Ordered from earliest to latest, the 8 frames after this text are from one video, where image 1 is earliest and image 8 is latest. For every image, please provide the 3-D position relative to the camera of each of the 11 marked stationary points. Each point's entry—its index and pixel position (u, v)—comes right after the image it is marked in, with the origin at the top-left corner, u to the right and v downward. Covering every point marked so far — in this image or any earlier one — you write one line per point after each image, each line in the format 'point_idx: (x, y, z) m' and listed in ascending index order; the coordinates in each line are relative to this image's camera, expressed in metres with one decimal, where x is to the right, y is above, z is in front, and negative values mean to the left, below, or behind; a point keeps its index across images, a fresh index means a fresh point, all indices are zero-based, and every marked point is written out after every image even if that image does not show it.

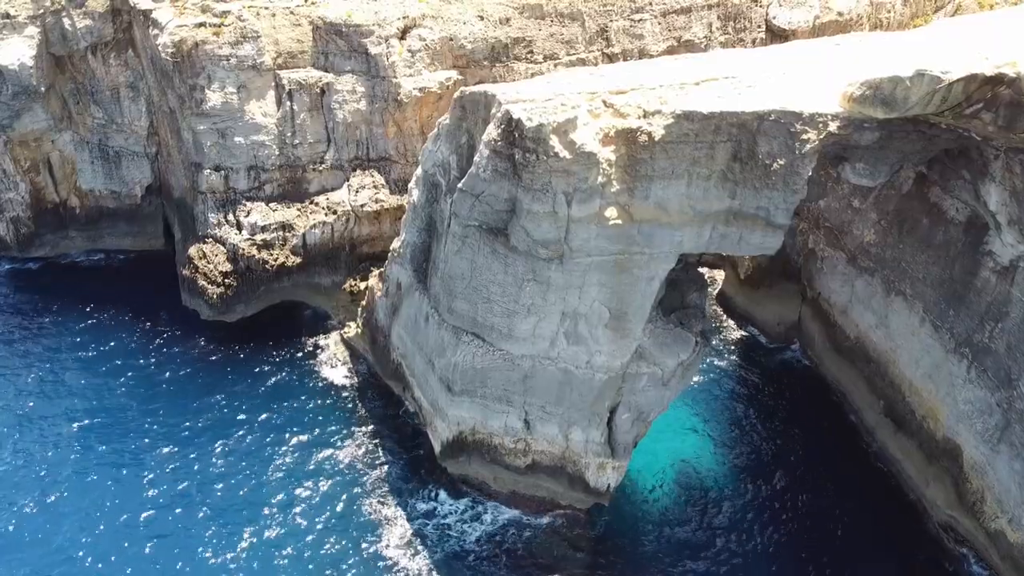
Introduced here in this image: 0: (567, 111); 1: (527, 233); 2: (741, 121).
0: (+1.1, +3.6, +17.0) m
1: (+0.3, +1.2, +17.8) m
2: (+4.7, +3.4, +17.1) m
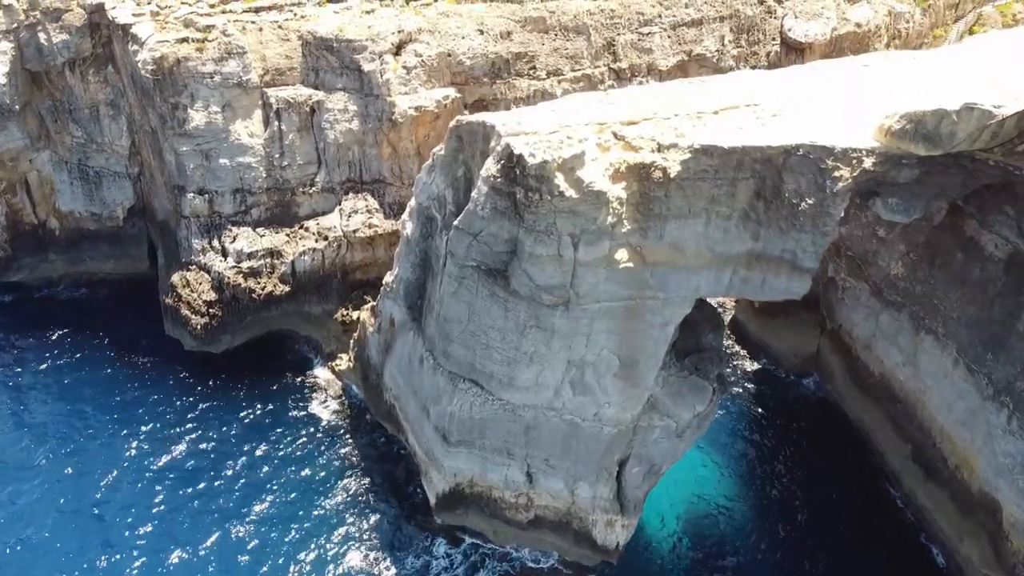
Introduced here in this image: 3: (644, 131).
0: (+1.1, +2.7, +15.4) m
1: (+0.3, +0.2, +16.2) m
2: (+4.8, +2.4, +15.5) m
3: (+2.5, +3.1, +16.1) m
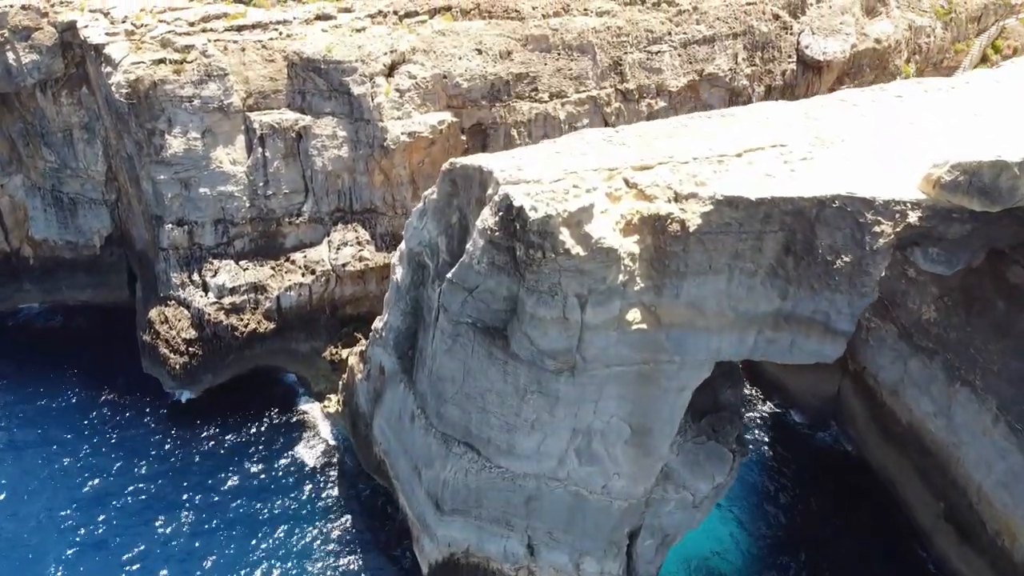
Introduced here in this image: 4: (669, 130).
0: (+1.1, +1.5, +13.7) m
1: (+0.3, -0.9, +14.5) m
2: (+4.7, +1.3, +13.7) m
3: (+2.5, +2.0, +14.4) m
4: (+3.1, +3.1, +16.1) m
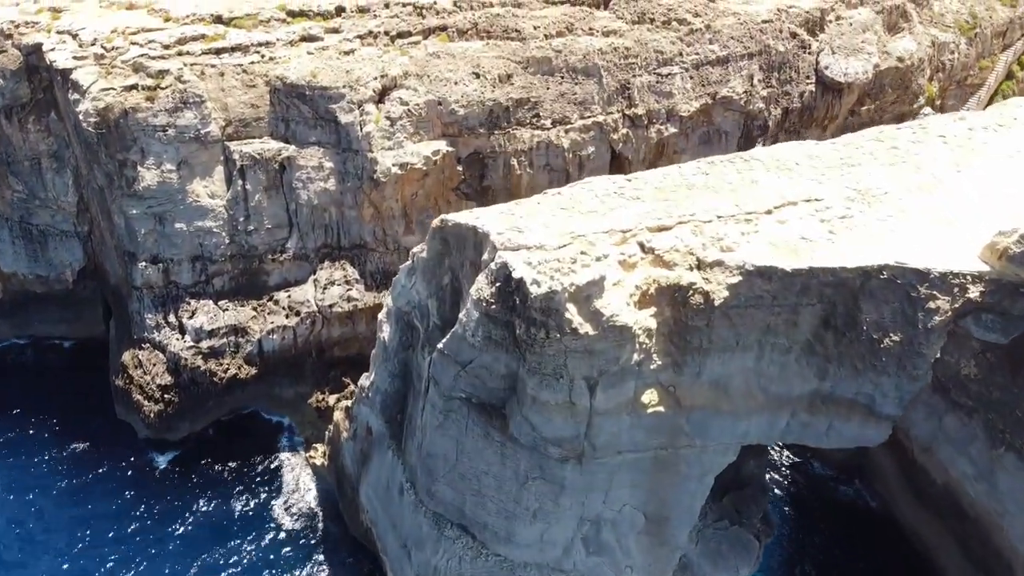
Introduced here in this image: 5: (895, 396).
0: (+1.1, +0.3, +11.9) m
1: (+0.3, -2.1, +12.7) m
2: (+4.7, +0.1, +11.9) m
3: (+2.5, +0.8, +12.6) m
4: (+3.1, +1.9, +14.3) m
5: (+5.7, -1.6, +12.4) m
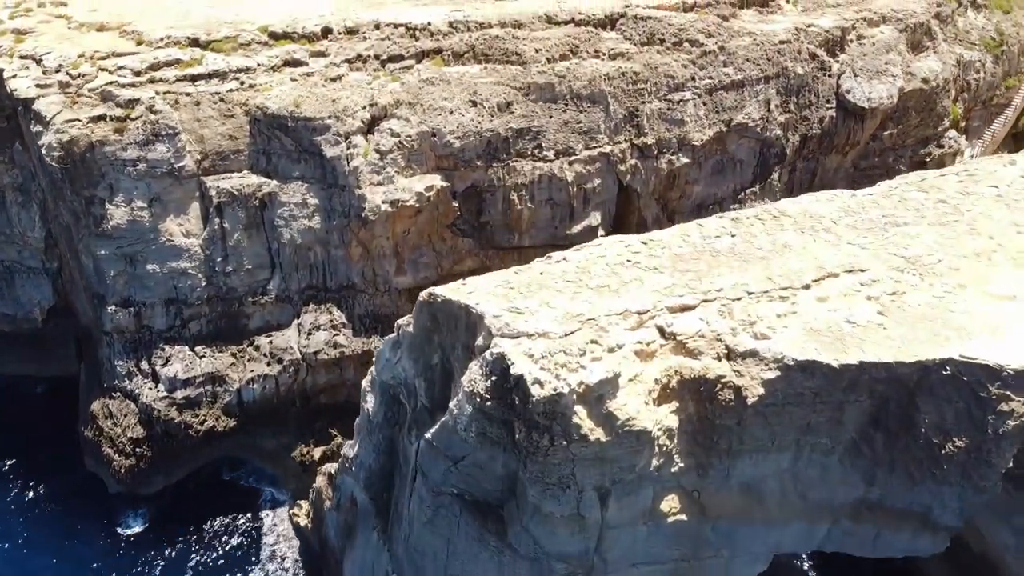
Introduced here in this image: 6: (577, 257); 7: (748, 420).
0: (+1.1, -0.8, +10.2) m
1: (+0.3, -3.3, +11.0) m
2: (+4.7, -1.1, +10.2) m
3: (+2.5, -0.4, +10.9) m
4: (+3.0, +0.7, +12.6) m
5: (+5.7, -2.8, +10.7) m
6: (+0.9, +0.4, +12.3) m
7: (+3.0, -1.7, +10.6) m
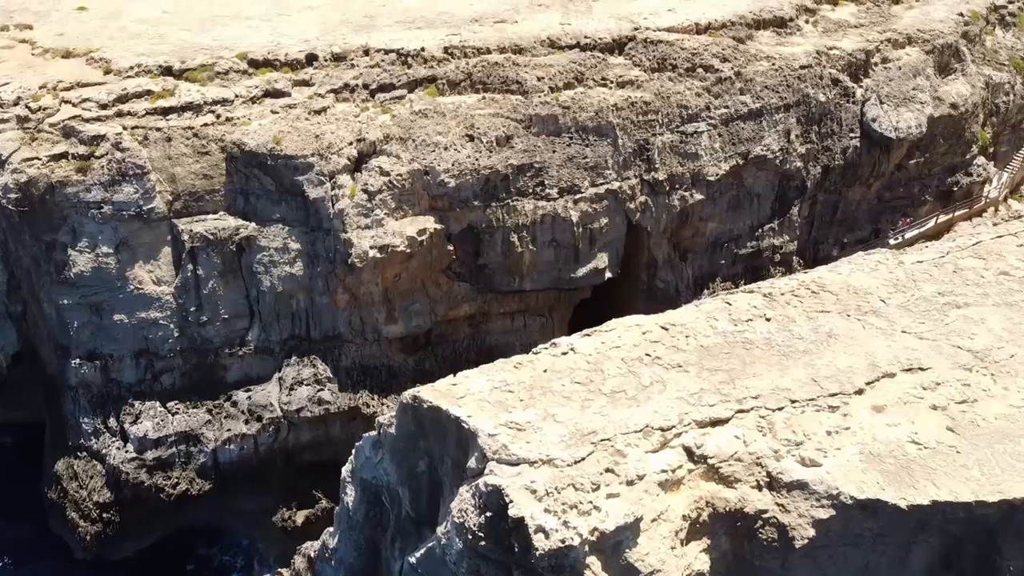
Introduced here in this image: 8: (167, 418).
0: (+1.1, -2.1, +8.4) m
1: (+0.3, -4.5, +9.2) m
2: (+4.7, -2.3, +8.4) m
3: (+2.5, -1.6, +9.1) m
4: (+3.0, -0.5, +10.8) m
5: (+5.7, -4.0, +8.9) m
6: (+0.9, -0.8, +10.6) m
7: (+3.0, -2.9, +8.8) m
8: (-8.3, -3.1, +20.0) m
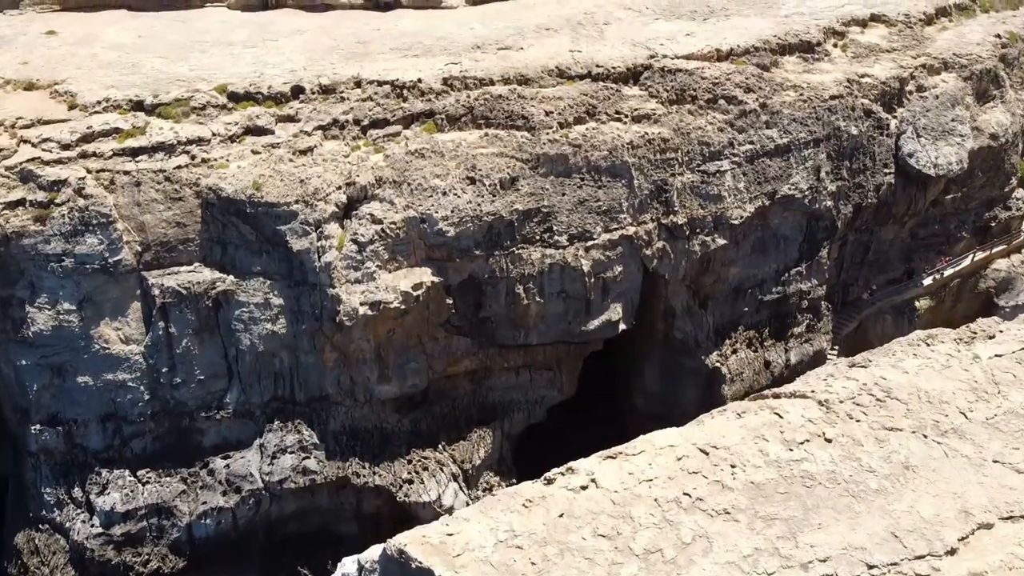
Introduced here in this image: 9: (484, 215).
0: (+1.2, -3.3, +6.5) m
1: (+0.3, -5.8, +7.4) m
2: (+4.8, -3.6, +6.5) m
3: (+2.6, -2.9, +7.2) m
4: (+3.1, -1.8, +8.9) m
5: (+5.8, -5.3, +7.0) m
6: (+1.0, -2.1, +8.7) m
7: (+3.1, -4.2, +6.9) m
8: (-8.2, -4.4, +18.1) m
9: (-0.6, +1.6, +18.1) m
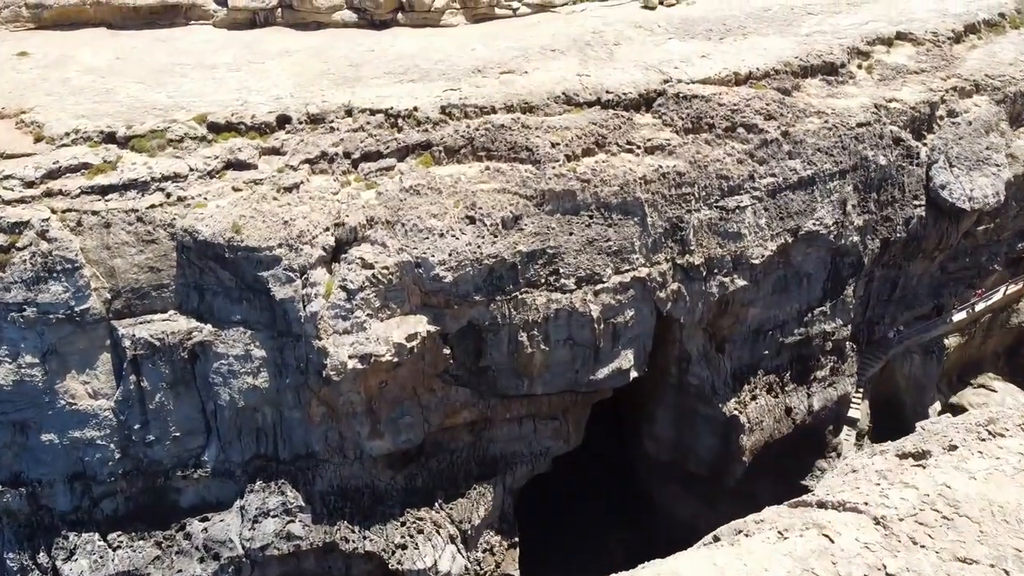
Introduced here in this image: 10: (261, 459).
0: (+1.2, -4.3, +5.1) m
1: (+0.4, -6.8, +5.9) m
2: (+4.8, -4.6, +5.1) m
3: (+2.6, -3.9, +5.7) m
4: (+3.1, -2.8, +7.5) m
5: (+5.8, -6.3, +5.5) m
6: (+1.0, -3.1, +7.2) m
7: (+3.1, -5.2, +5.4) m
8: (-8.1, -5.3, +16.7) m
9: (-0.5, +0.6, +16.6) m
10: (-5.1, -3.5, +17.1) m
